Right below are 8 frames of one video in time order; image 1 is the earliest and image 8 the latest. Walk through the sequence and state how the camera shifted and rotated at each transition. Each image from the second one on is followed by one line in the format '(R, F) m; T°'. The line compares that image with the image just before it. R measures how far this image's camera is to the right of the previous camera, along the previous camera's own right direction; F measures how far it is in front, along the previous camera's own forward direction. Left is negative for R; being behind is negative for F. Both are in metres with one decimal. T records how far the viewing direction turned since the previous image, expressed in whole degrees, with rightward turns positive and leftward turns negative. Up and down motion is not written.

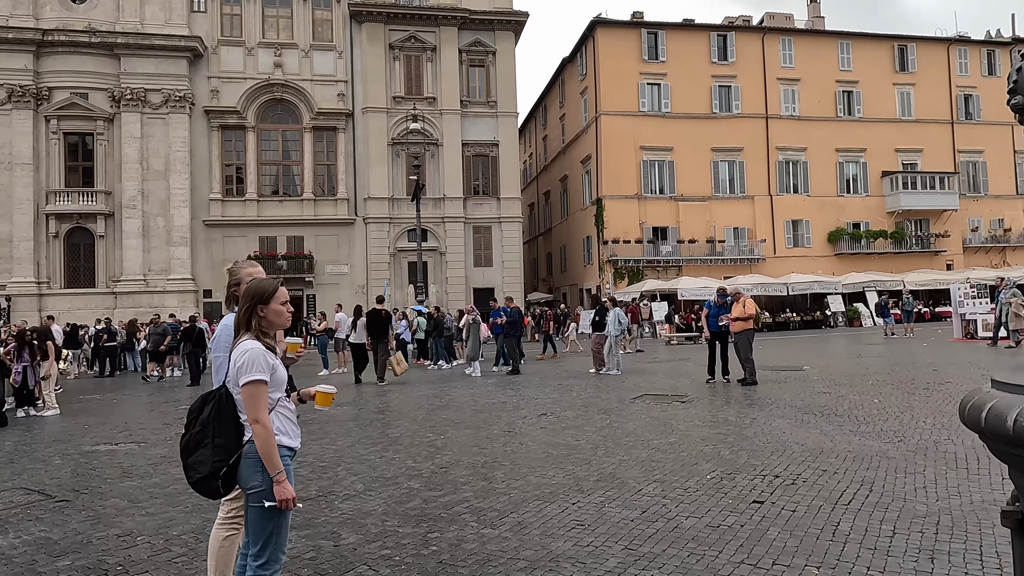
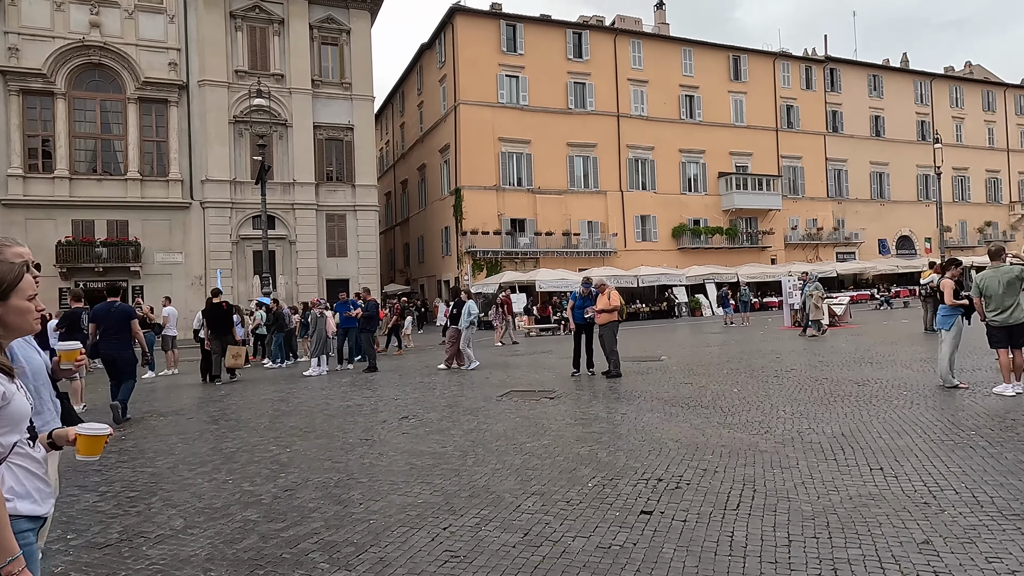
(0.0, +0.7) m; +12°
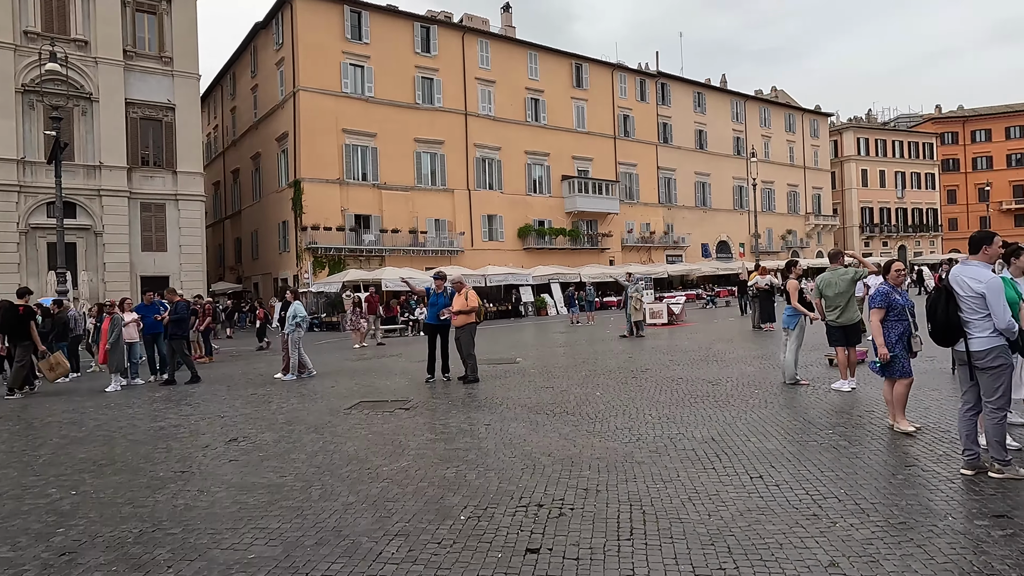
(-0.1, +0.8) m; +13°
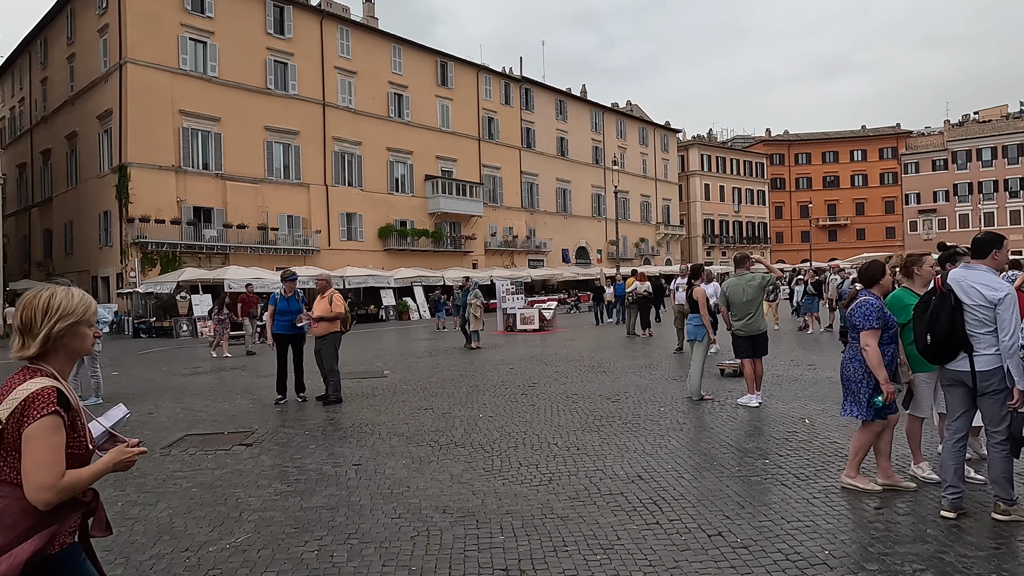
(-0.2, +1.4) m; +12°
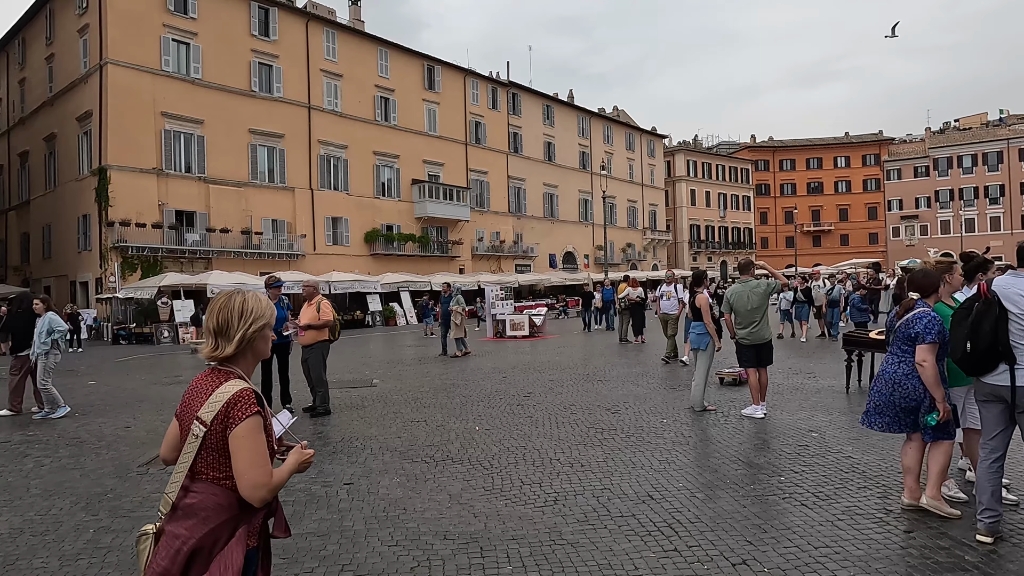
(-0.1, +0.3) m; +1°
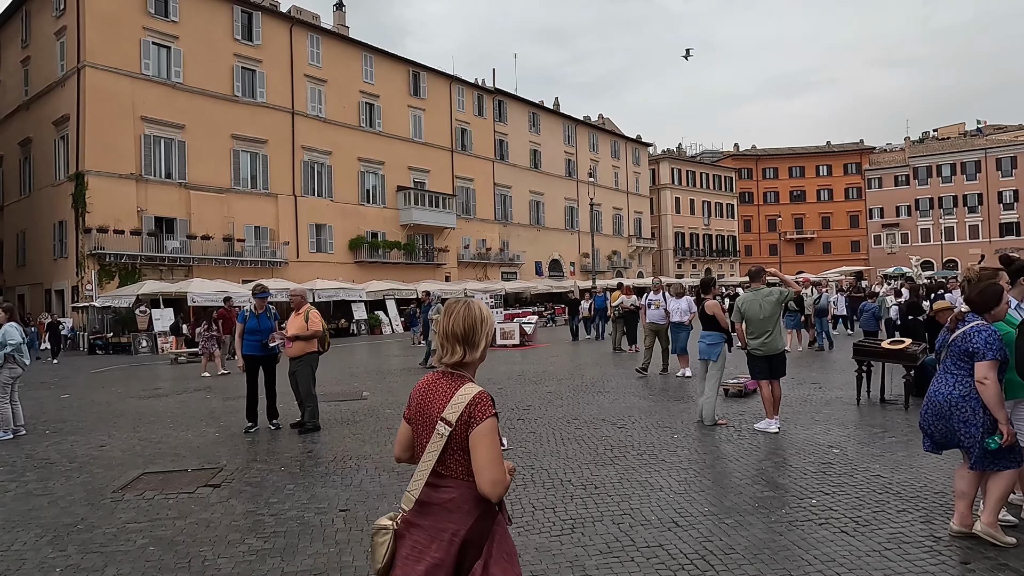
(-0.2, +0.4) m; +1°
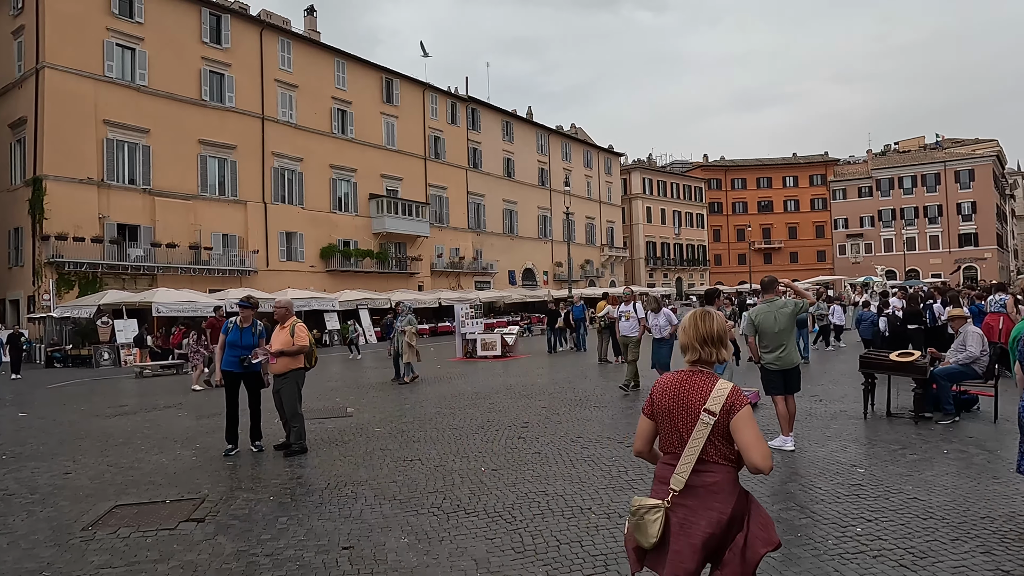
(-0.4, +0.4) m; +3°
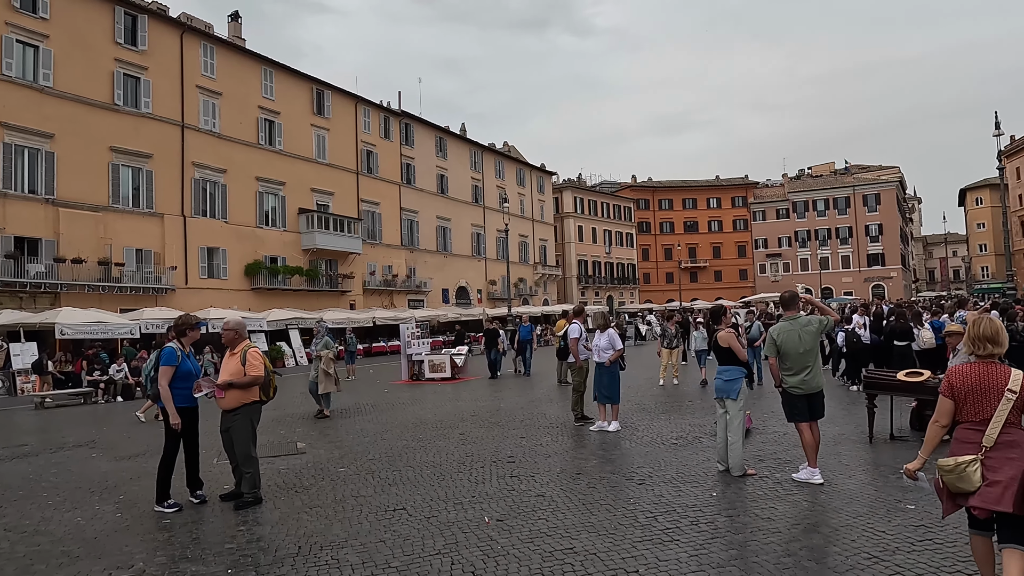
(-0.6, +0.9) m; +6°
